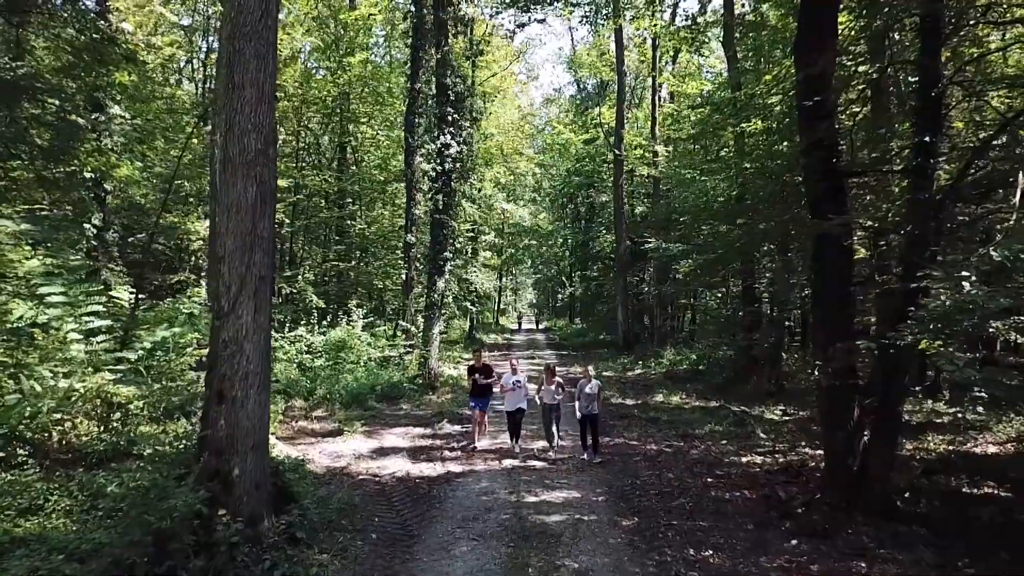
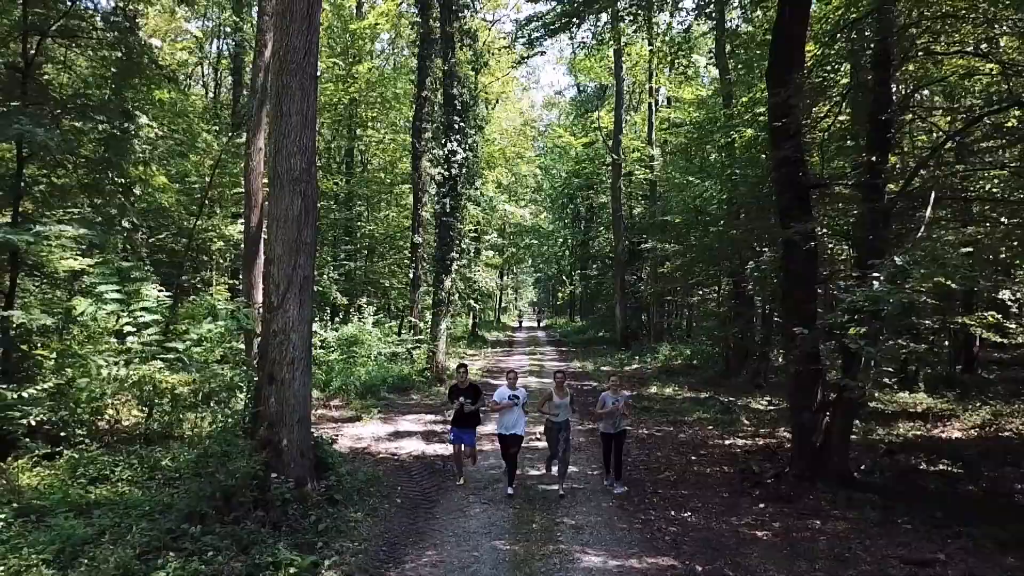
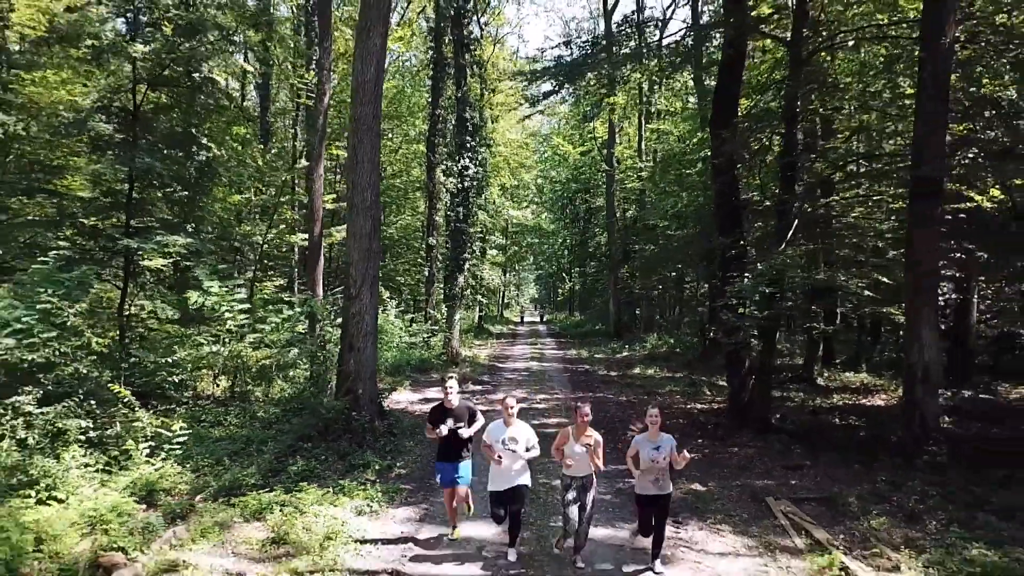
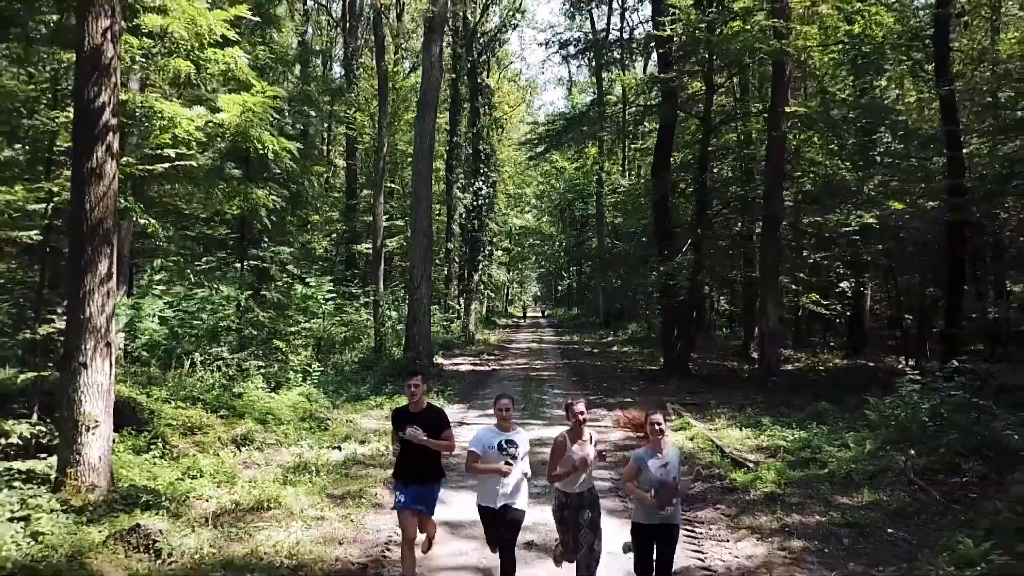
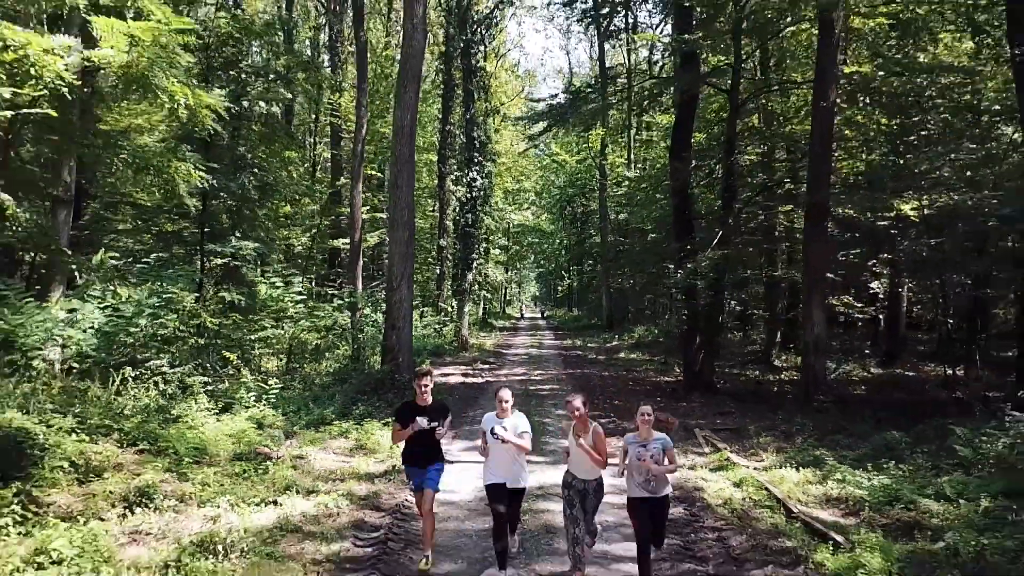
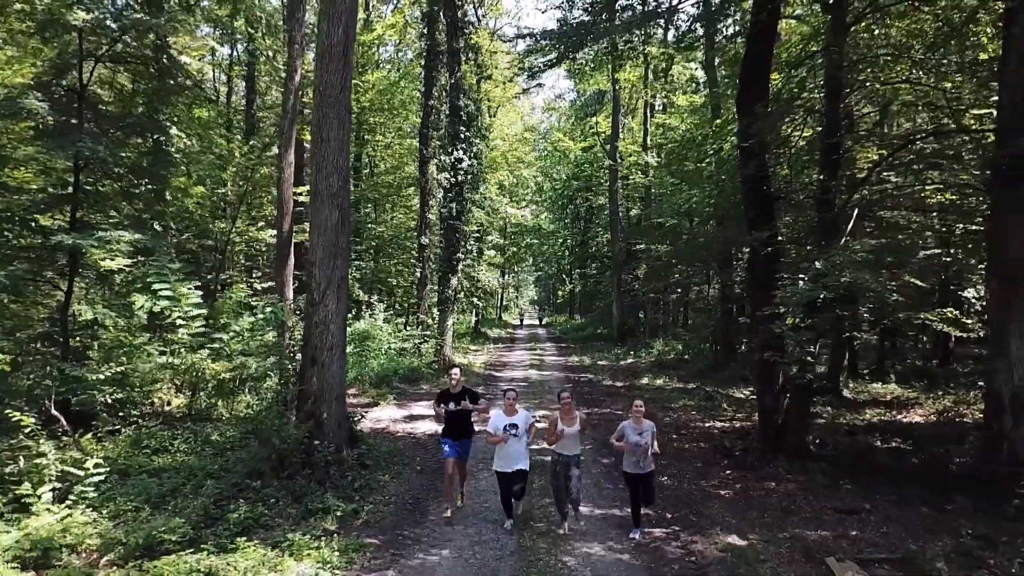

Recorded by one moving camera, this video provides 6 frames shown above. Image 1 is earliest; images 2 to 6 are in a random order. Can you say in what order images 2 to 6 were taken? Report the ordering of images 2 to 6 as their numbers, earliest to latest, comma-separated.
2, 6, 3, 5, 4
